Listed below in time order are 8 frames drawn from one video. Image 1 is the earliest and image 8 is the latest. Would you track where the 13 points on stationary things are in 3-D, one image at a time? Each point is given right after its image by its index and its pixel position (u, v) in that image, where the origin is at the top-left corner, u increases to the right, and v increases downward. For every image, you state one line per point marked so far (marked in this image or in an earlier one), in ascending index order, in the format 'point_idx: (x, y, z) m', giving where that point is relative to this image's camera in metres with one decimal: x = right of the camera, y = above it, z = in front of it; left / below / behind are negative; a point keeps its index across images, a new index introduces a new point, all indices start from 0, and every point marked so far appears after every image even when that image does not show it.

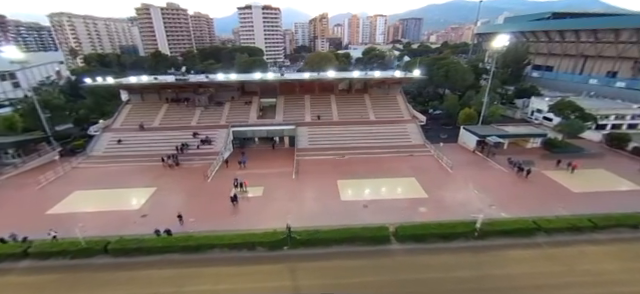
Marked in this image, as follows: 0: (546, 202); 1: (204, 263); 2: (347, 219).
0: (+16.9, -4.0, +18.4) m
1: (-6.4, -6.4, +13.4) m
2: (+1.6, -4.8, +16.7) m
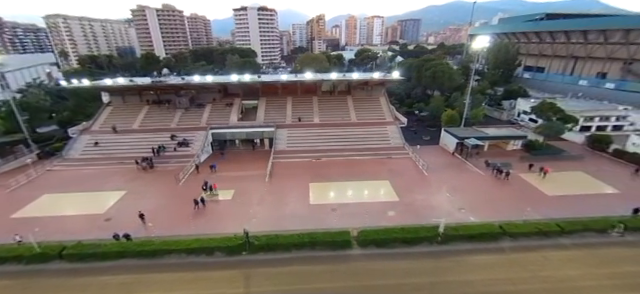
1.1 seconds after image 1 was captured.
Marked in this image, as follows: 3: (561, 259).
0: (+14.5, -4.2, +18.1) m
1: (-8.8, -6.6, +13.2) m
2: (-0.7, -5.0, +16.5) m
3: (+13.5, -6.2, +13.7) m
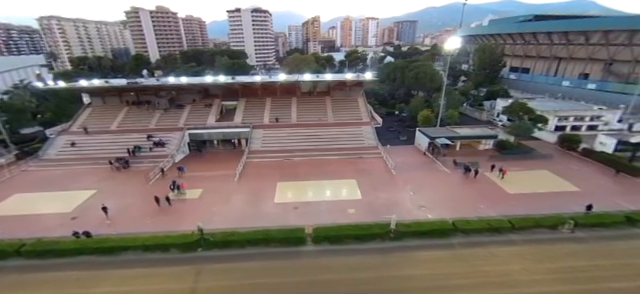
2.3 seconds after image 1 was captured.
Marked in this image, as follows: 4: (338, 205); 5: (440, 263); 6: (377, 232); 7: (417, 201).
0: (+11.8, -4.1, +18.5) m
1: (-11.5, -6.6, +13.5) m
2: (-3.5, -5.0, +16.8) m
3: (+10.7, -6.1, +14.1) m
4: (+1.3, -4.4, +18.4) m
5: (+6.5, -6.3, +13.3) m
6: (+3.5, -5.2, +14.9) m
7: (+7.4, -4.1, +18.6) m
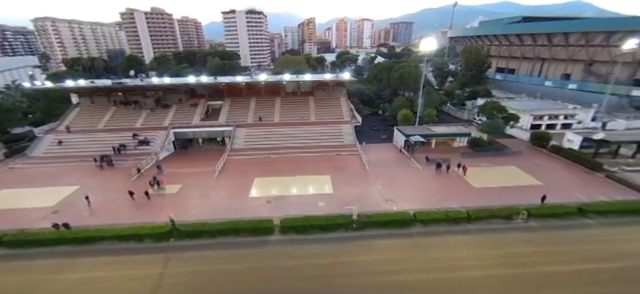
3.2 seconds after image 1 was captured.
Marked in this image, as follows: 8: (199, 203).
0: (+9.6, -3.8, +19.5) m
1: (-13.6, -6.3, +14.4) m
2: (-5.6, -4.7, +17.7) m
3: (+8.6, -5.8, +15.0) m
4: (-0.9, -4.1, +19.3) m
5: (+4.4, -6.0, +14.2) m
6: (+1.3, -4.9, +15.8) m
7: (+5.2, -3.8, +19.6) m
8: (-9.3, -4.3, +18.8) m
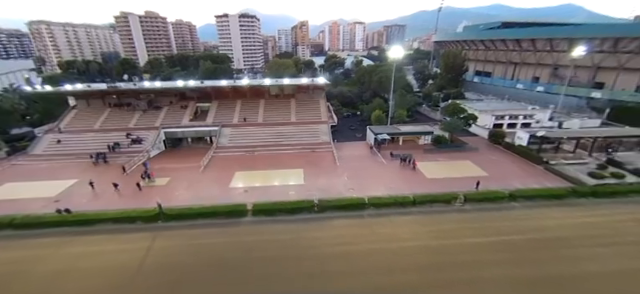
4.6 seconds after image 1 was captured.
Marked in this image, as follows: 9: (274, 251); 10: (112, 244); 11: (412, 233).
0: (+7.0, -3.4, +22.4) m
1: (-16.1, -6.0, +16.9) m
2: (-8.2, -4.4, +20.4) m
3: (+6.1, -5.4, +17.9) m
4: (-3.5, -3.7, +22.1) m
5: (+1.8, -5.7, +17.0) m
6: (-1.2, -4.5, +18.6) m
7: (+2.6, -3.5, +22.4) m
8: (-11.9, -4.0, +21.5) m
9: (-2.9, -6.5, +15.0) m
10: (-13.6, -6.2, +15.8) m
11: (+6.3, -5.9, +16.6) m
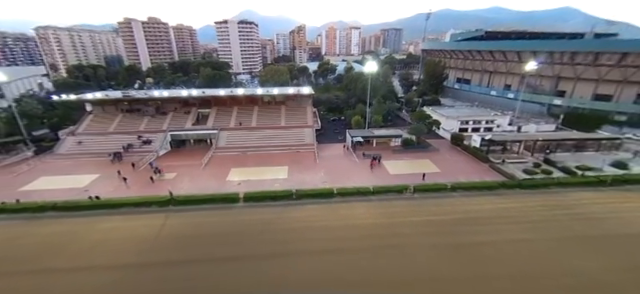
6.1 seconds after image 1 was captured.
0: (+4.8, -3.6, +27.3) m
1: (-18.3, -6.0, +21.8) m
2: (-10.4, -4.5, +25.3) m
3: (+3.9, -5.5, +22.8) m
4: (-5.7, -3.8, +27.0) m
5: (-0.4, -5.7, +21.9) m
6: (-3.4, -4.6, +23.5) m
7: (+0.4, -3.6, +27.3) m
8: (-14.1, -4.1, +26.3) m
9: (-5.1, -6.5, +19.9) m
10: (-15.8, -6.3, +20.6) m
11: (+4.1, -5.9, +21.5) m
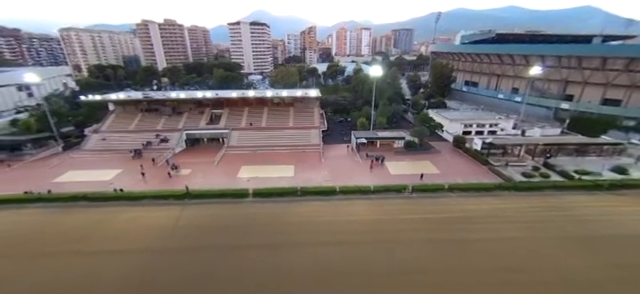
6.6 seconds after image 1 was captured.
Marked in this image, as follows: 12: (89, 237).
0: (+5.3, -3.7, +28.9) m
1: (-18.1, -5.8, +24.2) m
2: (-10.0, -4.3, +27.4) m
3: (+4.1, -5.6, +24.4) m
4: (-5.2, -3.8, +28.9) m
5: (-0.1, -5.8, +23.7) m
6: (-3.1, -4.6, +25.4) m
7: (+0.9, -3.6, +29.0) m
8: (-13.7, -3.9, +28.6) m
9: (-4.9, -6.5, +21.8) m
10: (-15.6, -6.1, +22.9) m
11: (+4.4, -6.1, +23.1) m
12: (-19.0, -7.4, +20.0) m
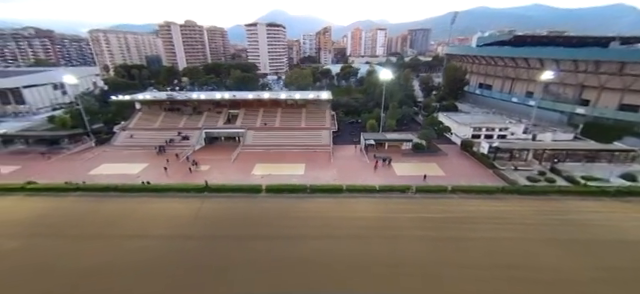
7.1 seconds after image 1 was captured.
0: (+6.3, -3.9, +30.3) m
1: (-17.3, -5.5, +26.8) m
2: (-9.0, -4.2, +29.6) m
3: (+4.9, -5.8, +25.9) m
4: (-4.1, -3.7, +30.9) m
5: (+0.7, -5.9, +25.4) m
6: (-2.2, -4.6, +27.2) m
7: (+2.0, -3.7, +30.7) m
8: (-12.6, -3.7, +31.0) m
9: (-4.3, -6.4, +23.8) m
10: (-14.8, -5.8, +25.4) m
11: (+5.1, -6.2, +24.6) m
12: (-18.4, -7.0, +22.7) m
